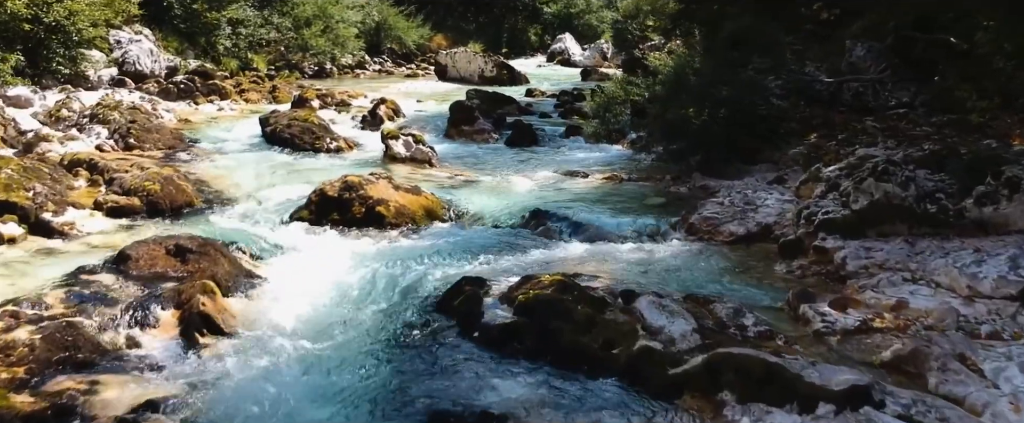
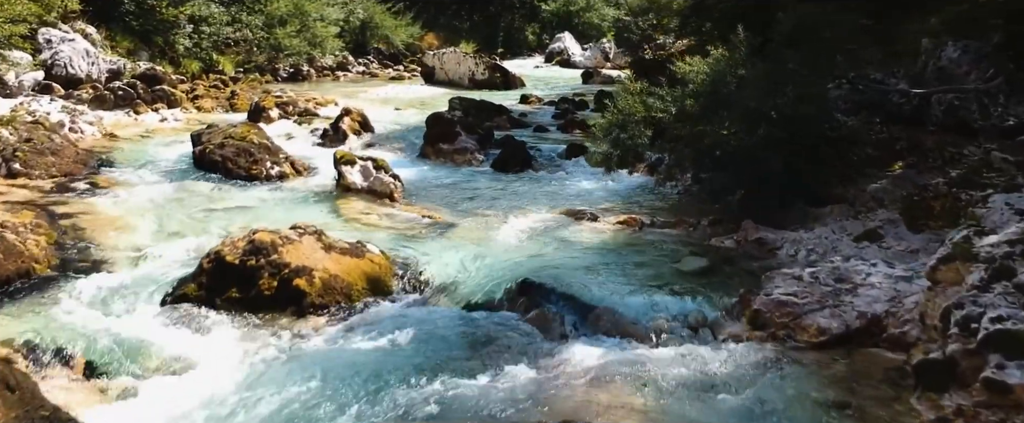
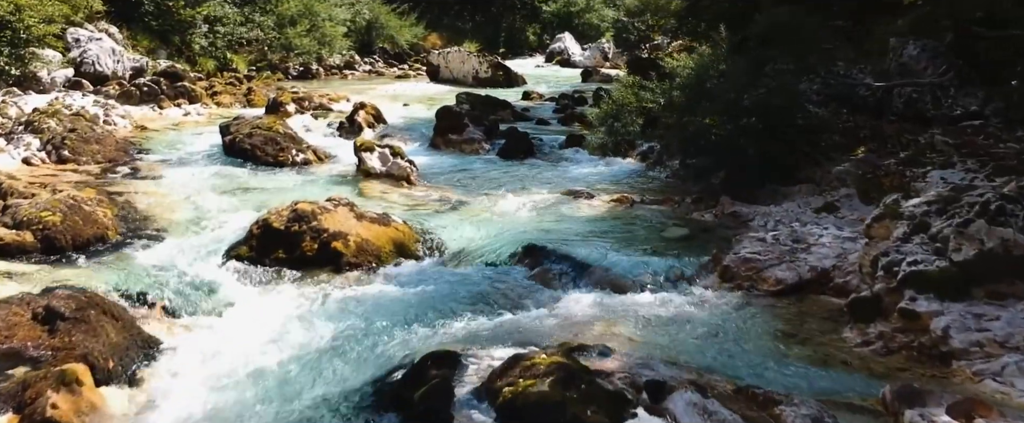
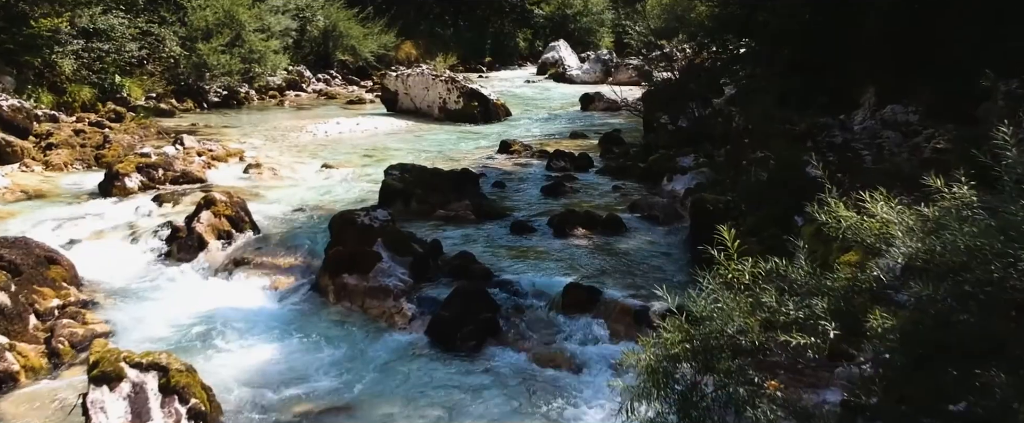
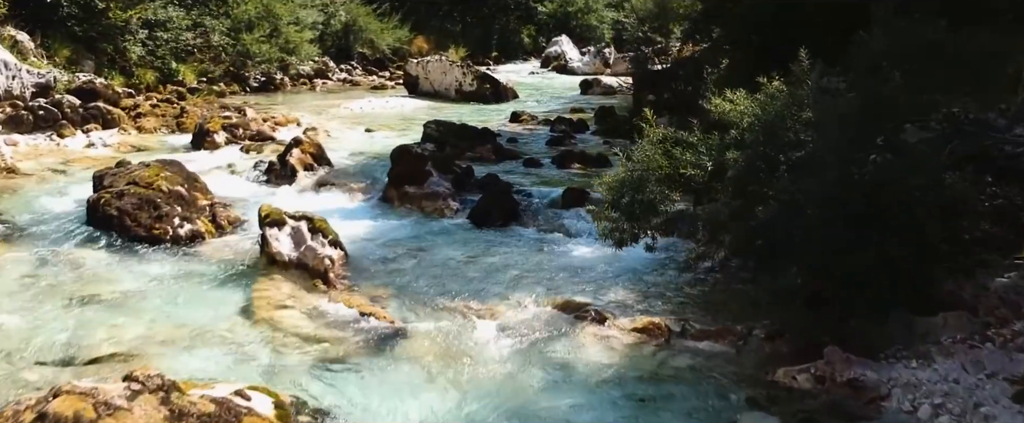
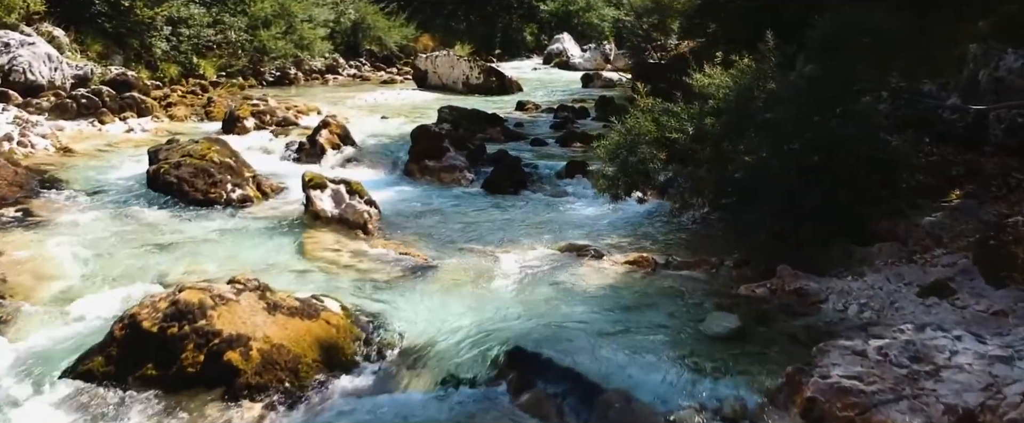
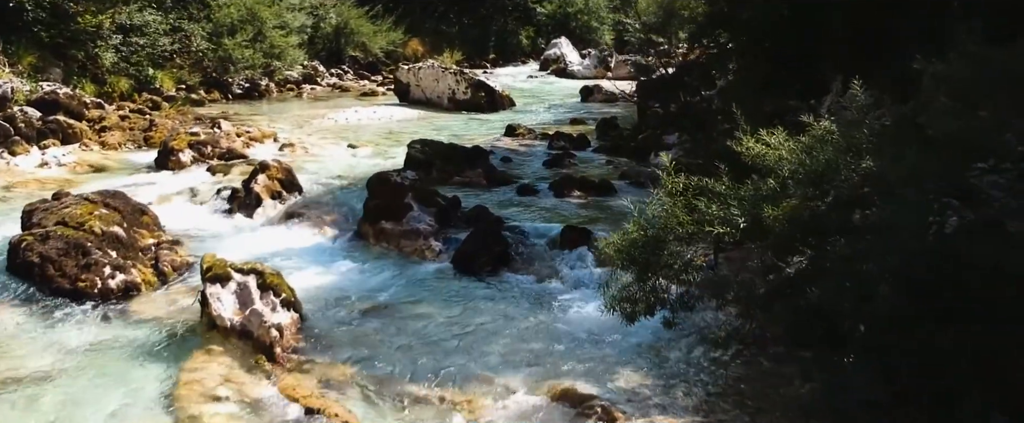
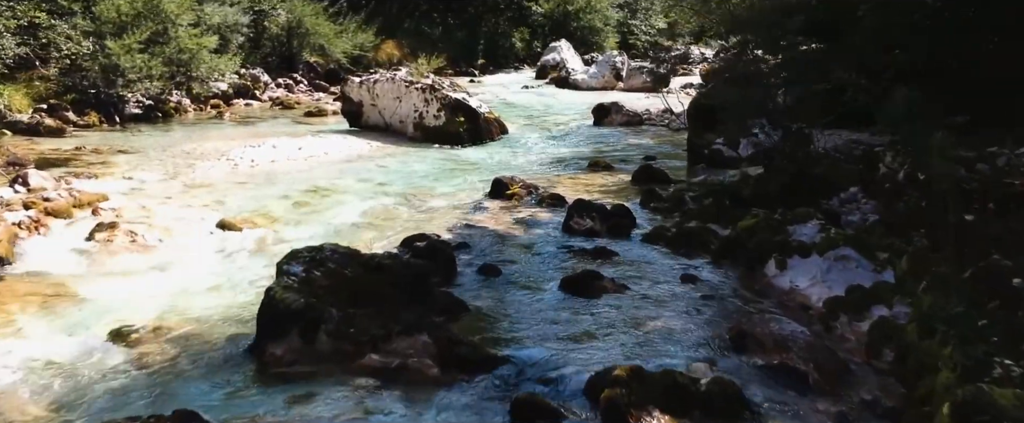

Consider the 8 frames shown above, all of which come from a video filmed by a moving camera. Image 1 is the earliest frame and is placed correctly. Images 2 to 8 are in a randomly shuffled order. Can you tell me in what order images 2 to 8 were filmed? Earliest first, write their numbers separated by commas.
3, 2, 6, 5, 7, 4, 8
